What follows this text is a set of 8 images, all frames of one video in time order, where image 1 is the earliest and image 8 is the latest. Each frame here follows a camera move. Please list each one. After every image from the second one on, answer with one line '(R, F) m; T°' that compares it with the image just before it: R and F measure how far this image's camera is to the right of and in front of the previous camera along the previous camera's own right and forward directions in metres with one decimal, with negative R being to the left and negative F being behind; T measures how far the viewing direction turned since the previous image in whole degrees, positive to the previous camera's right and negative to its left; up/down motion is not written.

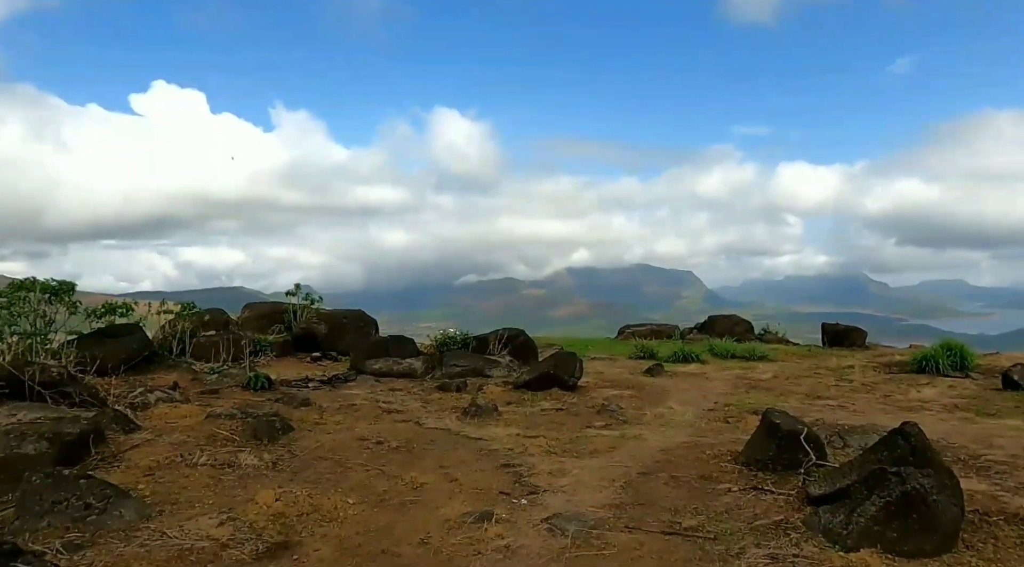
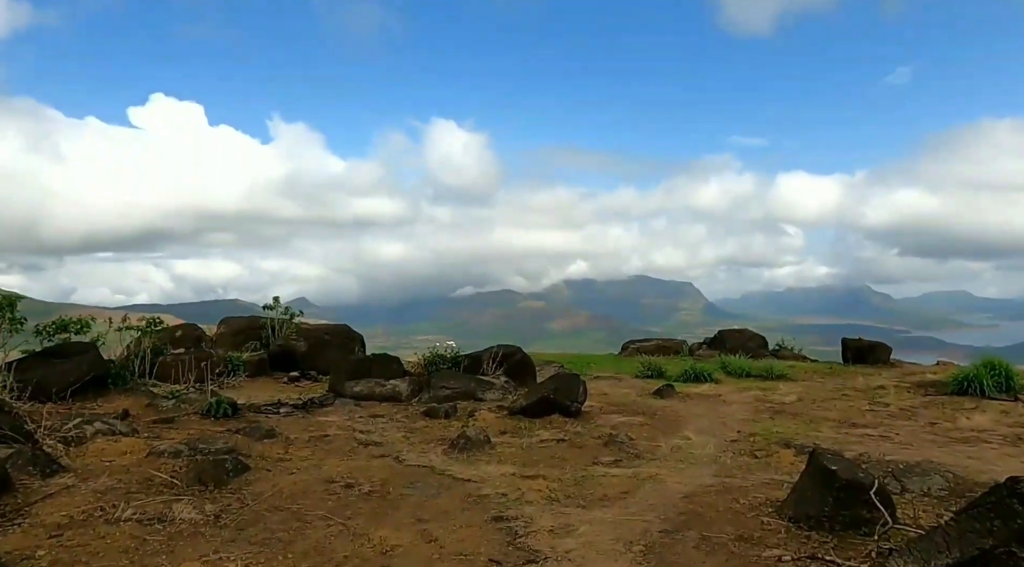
(0.0, +1.5) m; 0°
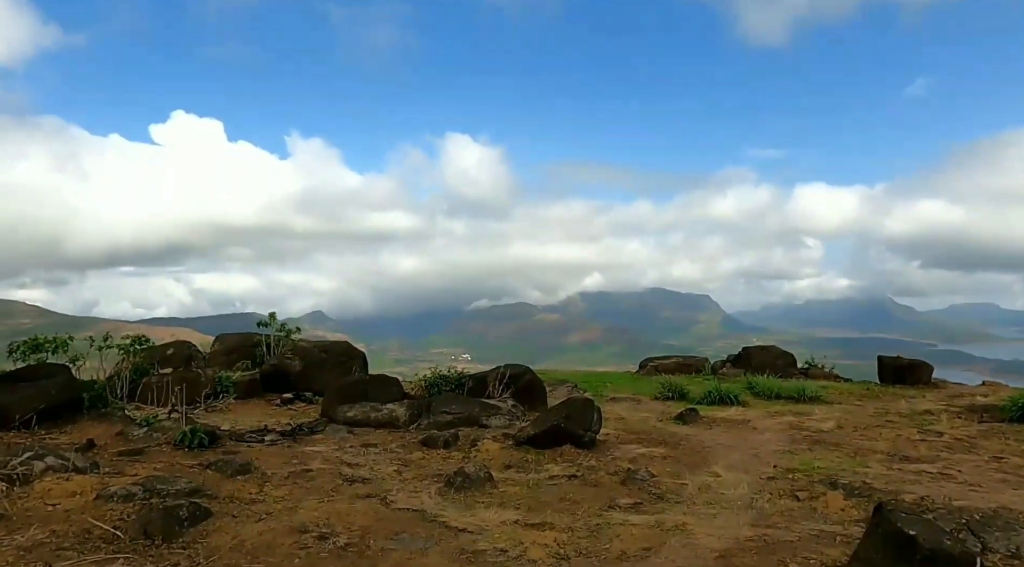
(+0.1, +1.3) m; -1°
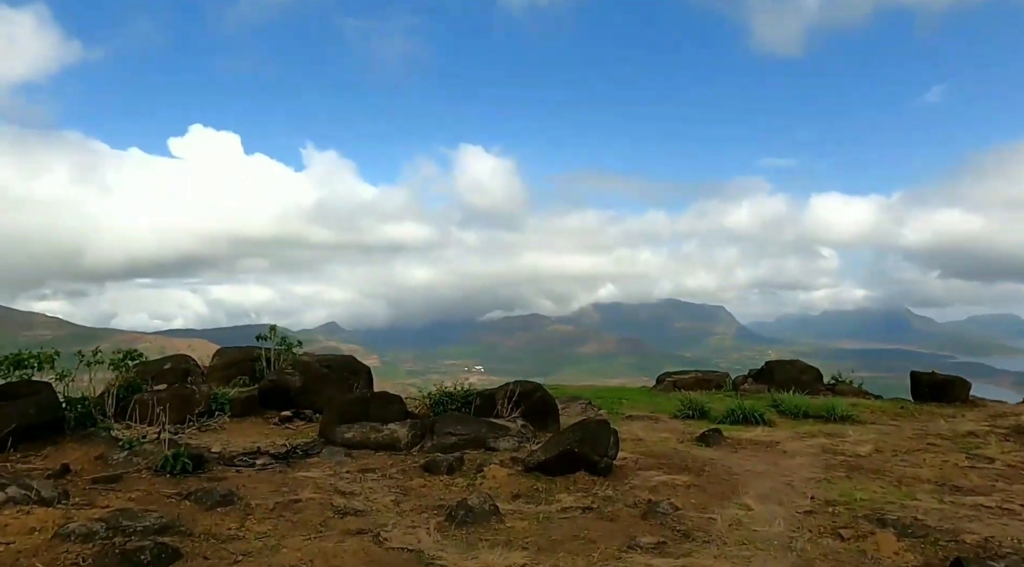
(+0.1, +0.9) m; -1°
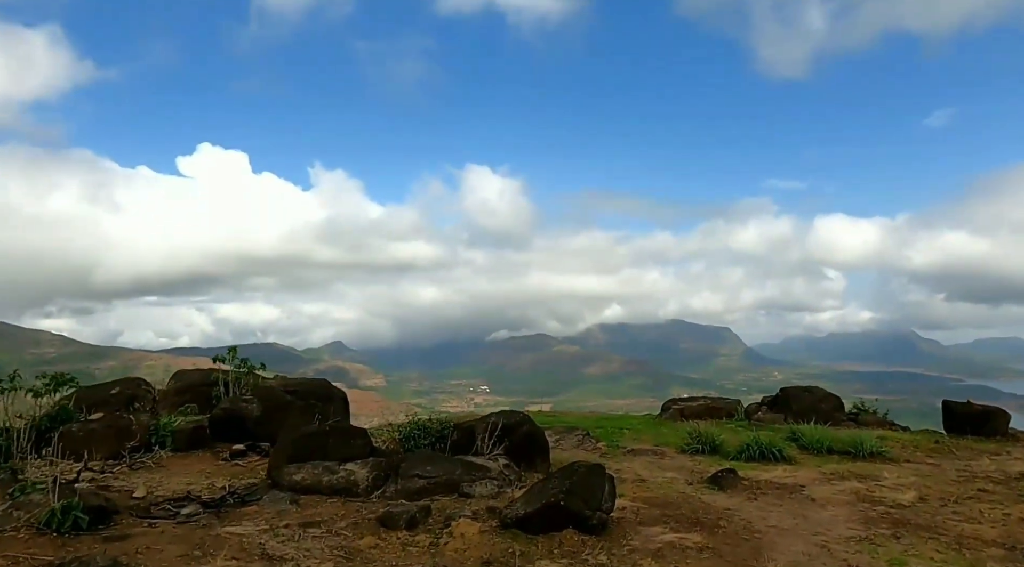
(+0.3, +1.8) m; 0°
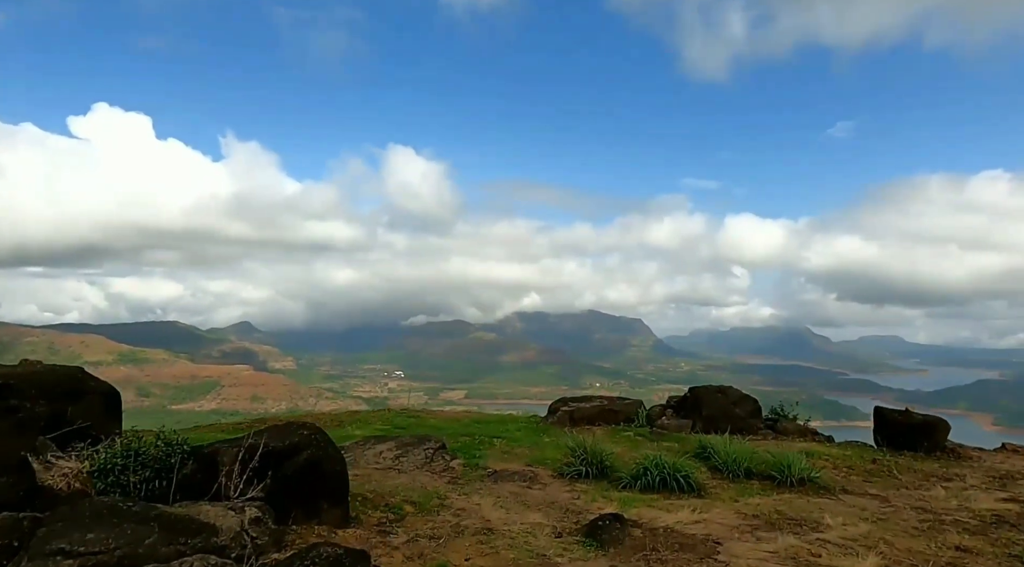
(+1.4, +4.3) m; +6°
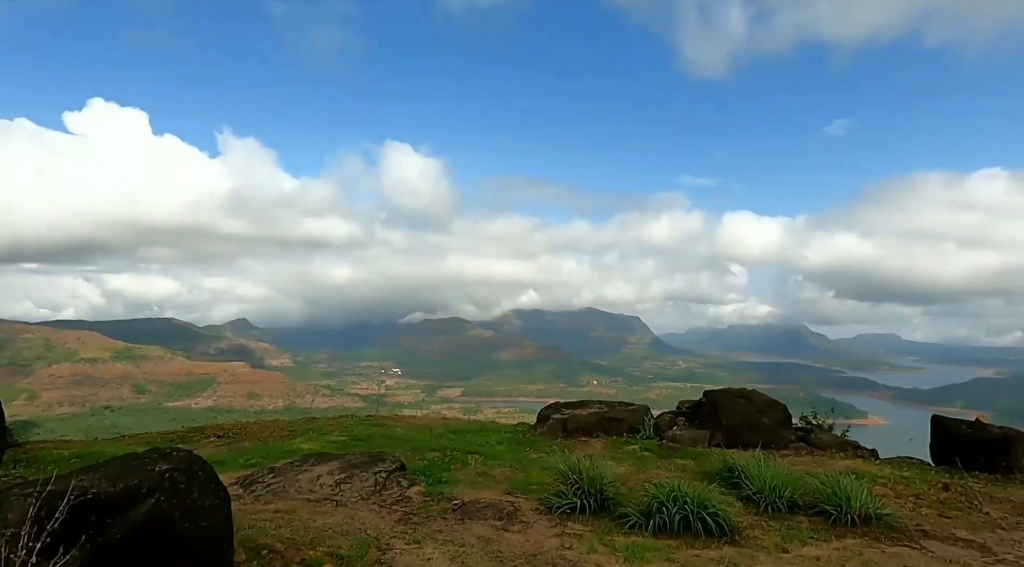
(+0.3, +2.9) m; 0°
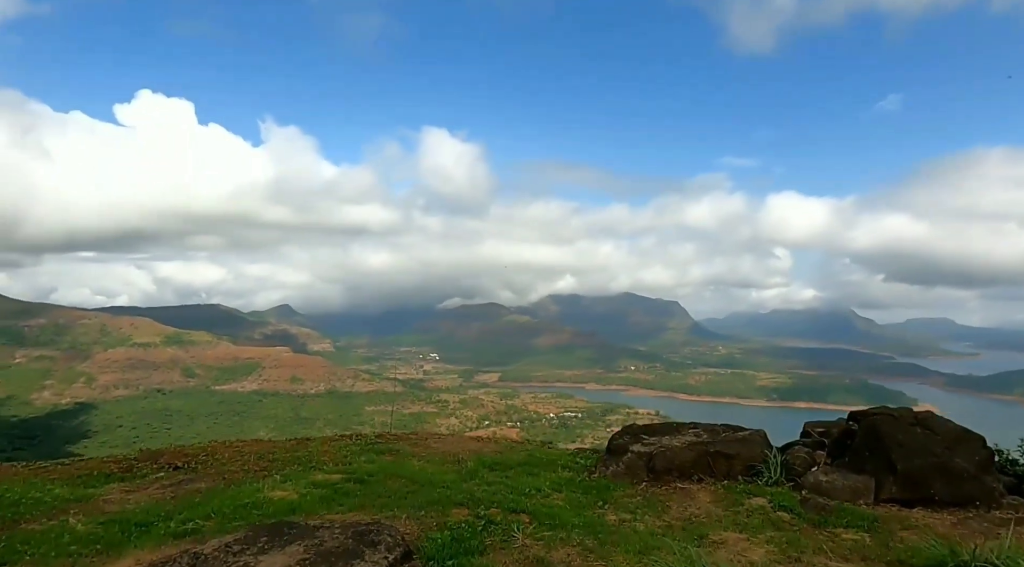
(-0.3, +4.6) m; -3°
